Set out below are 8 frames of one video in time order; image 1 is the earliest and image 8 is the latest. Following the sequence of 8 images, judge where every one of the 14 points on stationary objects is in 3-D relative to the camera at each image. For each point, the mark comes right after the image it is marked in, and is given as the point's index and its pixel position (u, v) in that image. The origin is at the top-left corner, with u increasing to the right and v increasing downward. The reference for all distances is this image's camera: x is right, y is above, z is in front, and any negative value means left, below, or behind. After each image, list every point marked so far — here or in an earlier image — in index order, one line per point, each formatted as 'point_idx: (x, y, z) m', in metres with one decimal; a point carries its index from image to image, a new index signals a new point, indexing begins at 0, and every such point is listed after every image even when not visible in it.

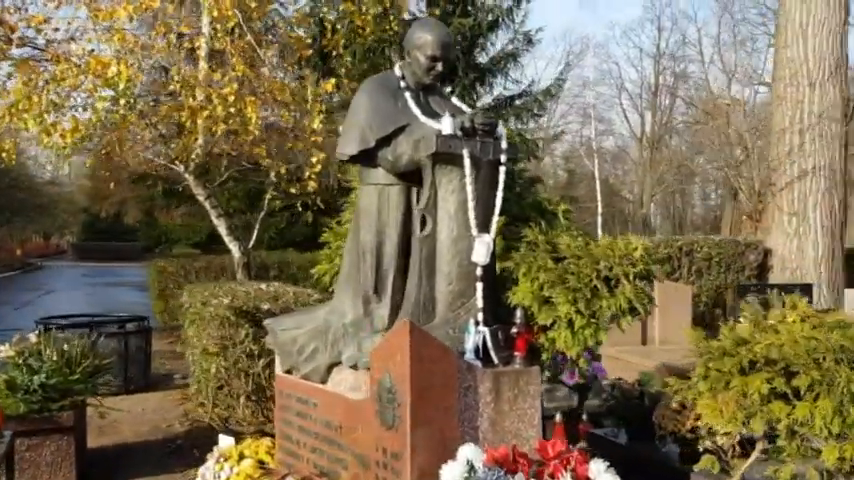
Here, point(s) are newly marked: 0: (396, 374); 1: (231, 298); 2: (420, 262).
0: (-0.2, -0.8, +4.9) m
1: (-2.1, -0.6, +8.5) m
2: (0.0, -0.2, +5.4) m
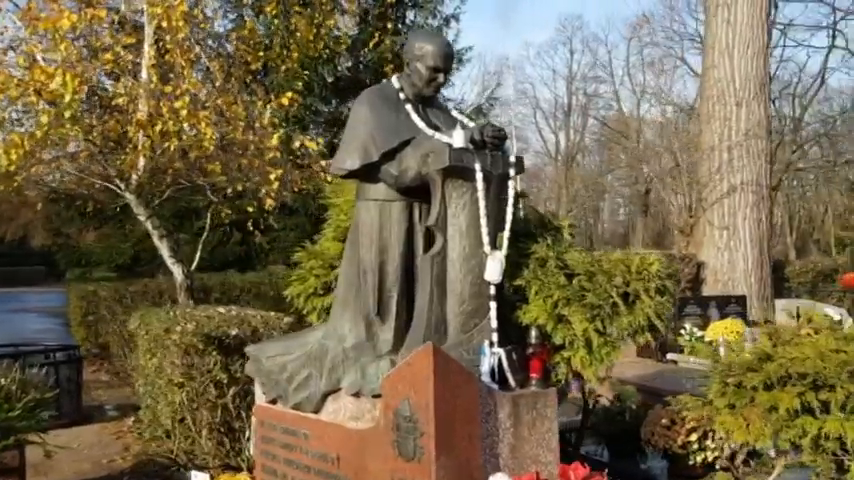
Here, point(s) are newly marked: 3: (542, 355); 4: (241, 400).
0: (-0.1, -1.0, +4.6) m
1: (-2.4, -0.9, +8.0) m
2: (0.0, -0.3, +5.2) m
3: (+0.8, -0.8, +5.1) m
4: (-1.9, -1.7, +8.0) m
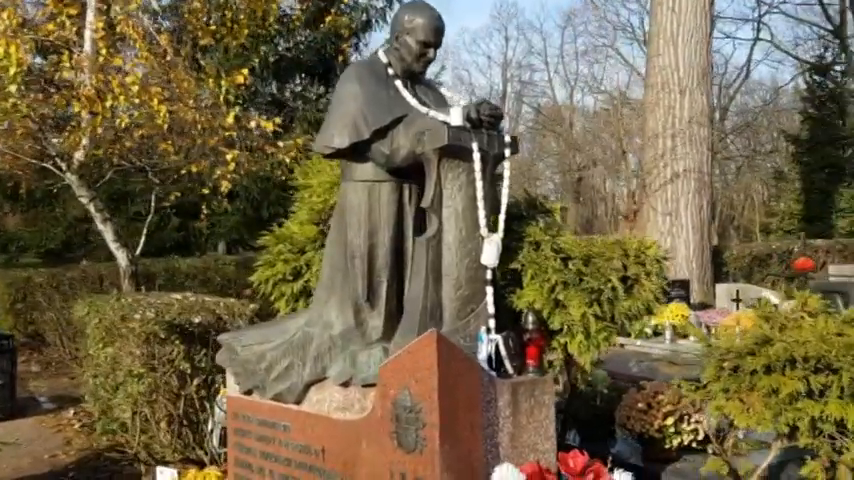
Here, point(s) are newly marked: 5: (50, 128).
0: (0.0, -0.9, +4.4) m
1: (-2.6, -0.7, +7.6) m
2: (0.0, -0.2, +5.0) m
3: (+0.7, -0.7, +4.9) m
4: (-2.2, -1.5, +7.6) m
5: (-5.2, +1.5, +10.6) m
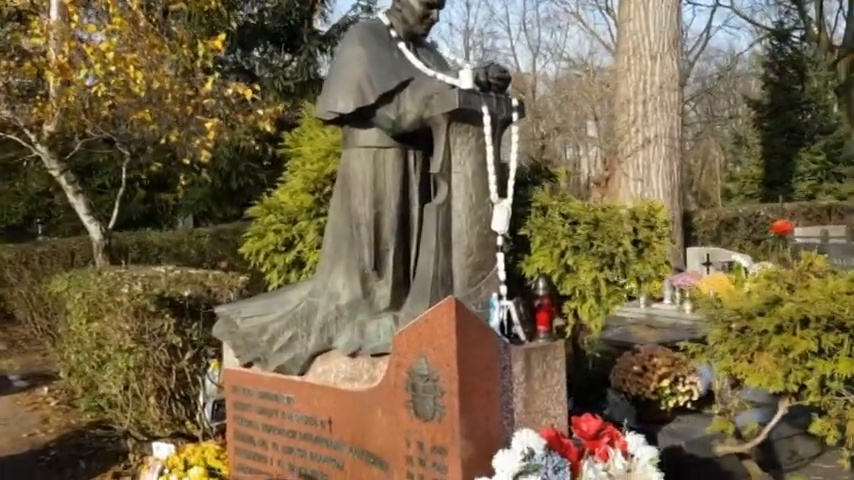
0: (+0.1, -0.7, +4.3) m
1: (-2.7, -0.4, +7.4) m
2: (+0.1, 0.0, +4.9) m
3: (+0.8, -0.4, +4.9) m
4: (-2.3, -1.2, +7.5) m
5: (-5.4, +1.9, +10.2) m
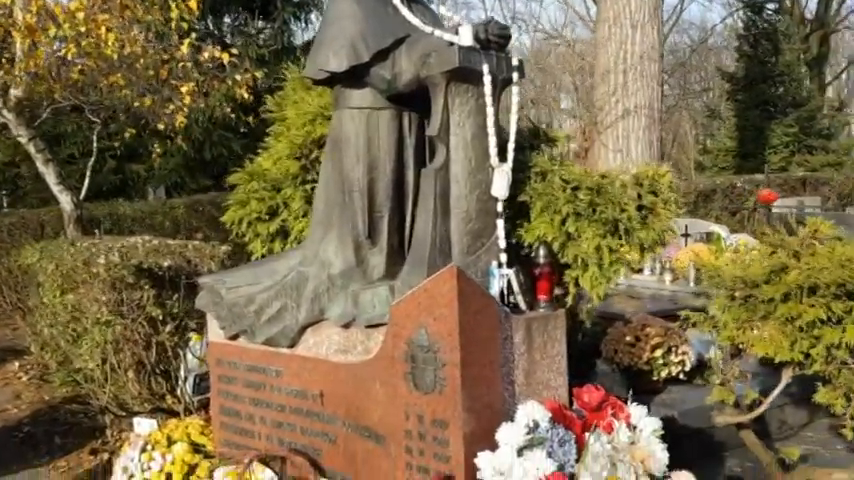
0: (+0.1, -0.5, +4.1) m
1: (-2.8, -0.1, +7.1) m
2: (0.0, +0.2, +4.7) m
3: (+0.8, -0.2, +4.7) m
4: (-2.4, -0.9, +7.2) m
5: (-5.6, +2.3, +9.7) m
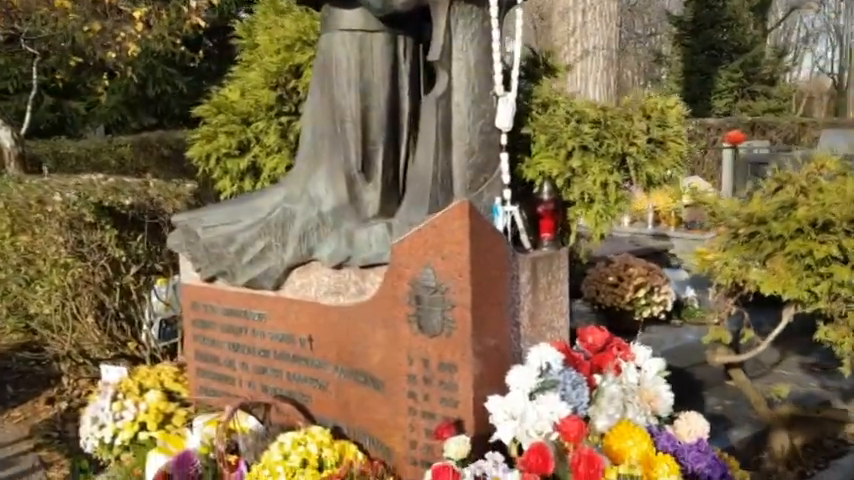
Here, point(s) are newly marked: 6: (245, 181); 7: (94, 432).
0: (+0.1, -0.1, +3.9) m
1: (-3.0, +0.4, +6.6) m
2: (0.0, +0.6, +4.3) m
3: (+0.8, +0.2, +4.5) m
4: (-2.6, -0.4, +6.8) m
5: (-6.0, +3.0, +8.8) m
6: (-1.6, +0.5, +6.6) m
7: (-2.3, -1.3, +5.4) m
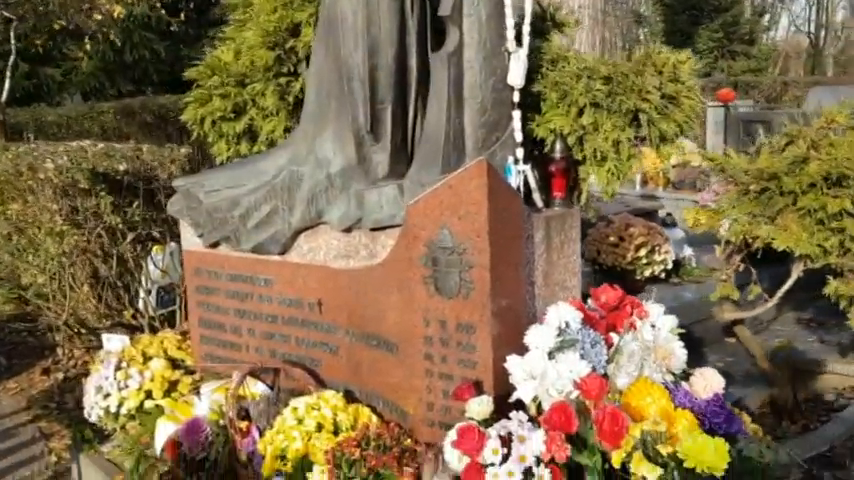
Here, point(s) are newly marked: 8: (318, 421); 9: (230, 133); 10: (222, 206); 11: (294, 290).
0: (+0.2, +0.1, +3.8) m
1: (-3.0, +0.7, +6.4) m
2: (+0.1, +0.8, +4.3) m
3: (+0.8, +0.4, +4.5) m
4: (-2.5, -0.1, +6.7) m
5: (-6.0, +3.3, +8.5) m
6: (-1.6, +0.8, +6.5) m
7: (-2.3, -1.1, +5.3) m
8: (-0.6, -1.0, +4.3) m
9: (-1.6, +0.9, +6.4) m
10: (-1.3, +0.2, +5.0) m
11: (-0.8, -0.3, +4.8) m
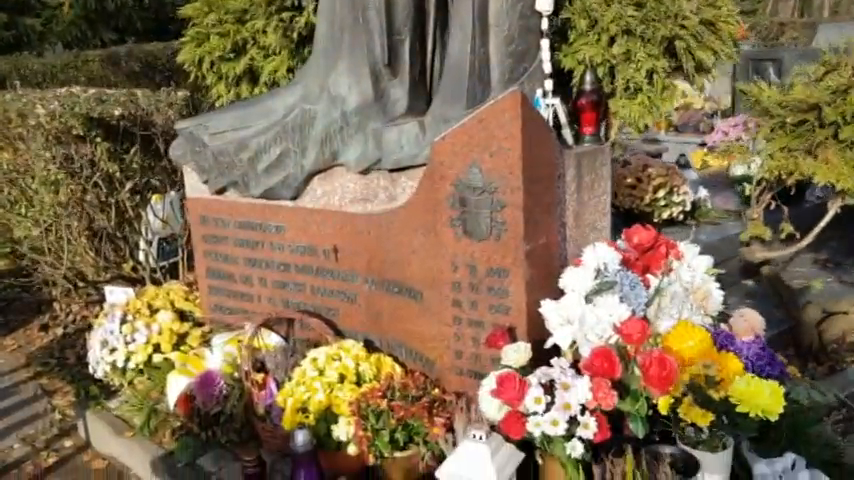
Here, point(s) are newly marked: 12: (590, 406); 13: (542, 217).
0: (+0.3, +0.3, +3.6) m
1: (-2.9, +1.1, +6.1) m
2: (+0.2, +1.1, +3.9) m
3: (+0.9, +0.7, +4.2) m
4: (-2.4, +0.4, +6.4) m
5: (-6.0, +3.8, +7.9) m
6: (-1.5, +1.2, +6.2) m
7: (-2.1, -0.8, +5.1) m
8: (-0.5, -0.7, +4.1) m
9: (-1.6, +1.3, +6.1) m
10: (-1.2, +0.6, +4.7) m
11: (-0.7, 0.0, +4.6) m
12: (+0.7, -0.7, +3.1) m
13: (+0.5, +0.1, +3.7) m
